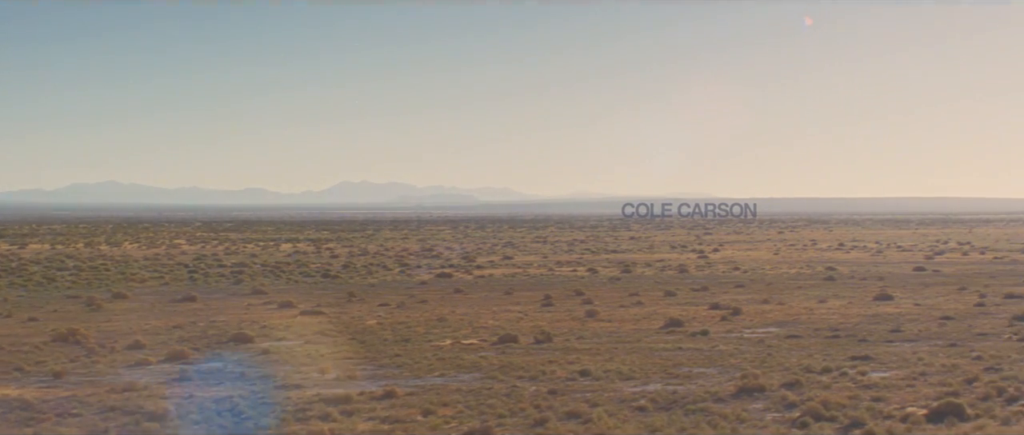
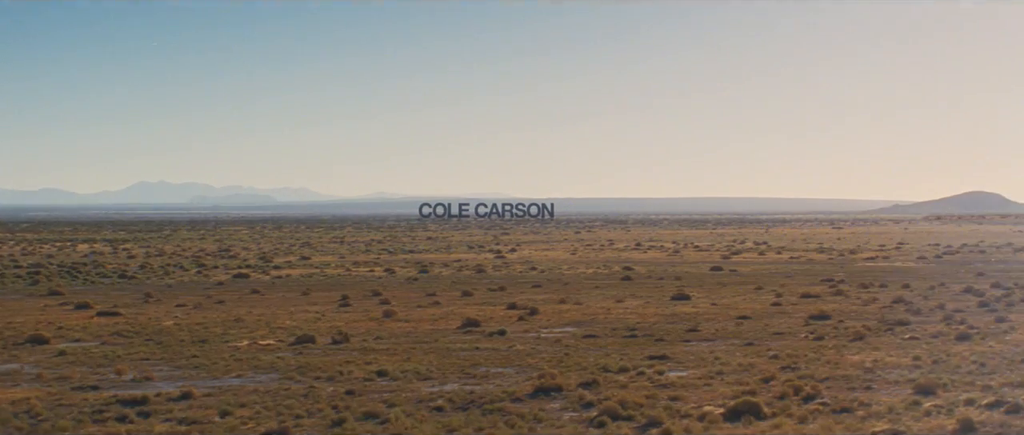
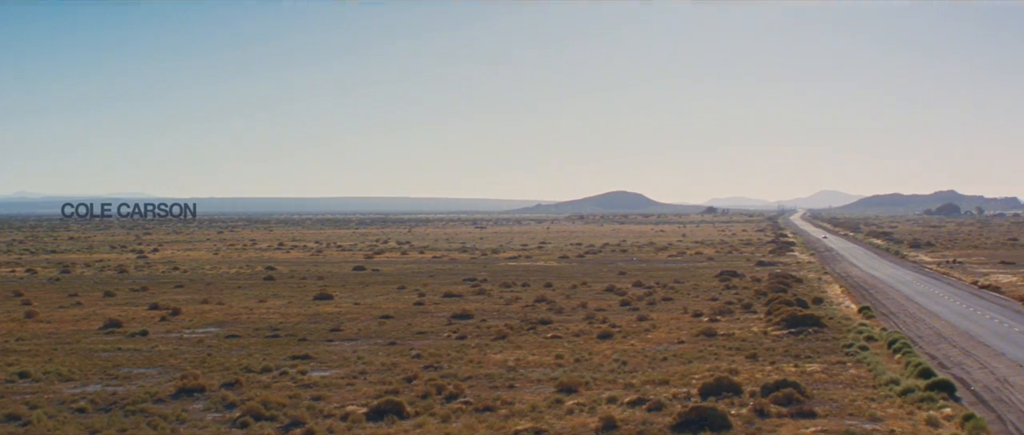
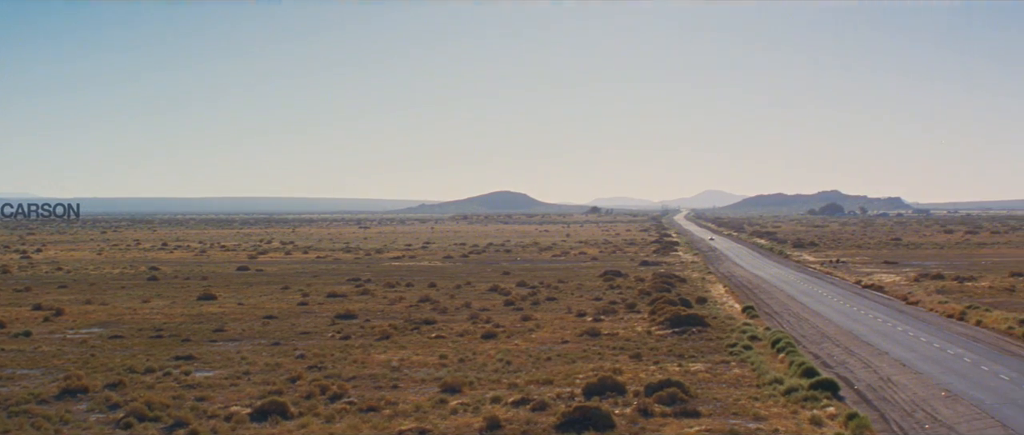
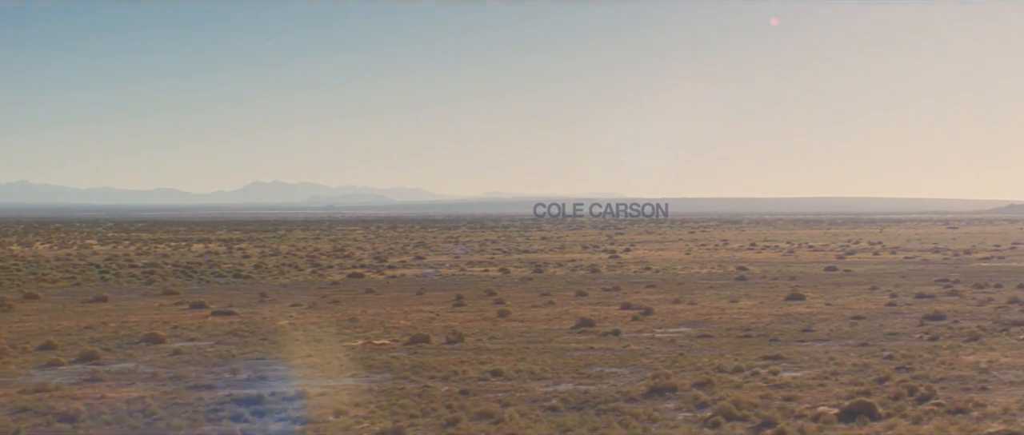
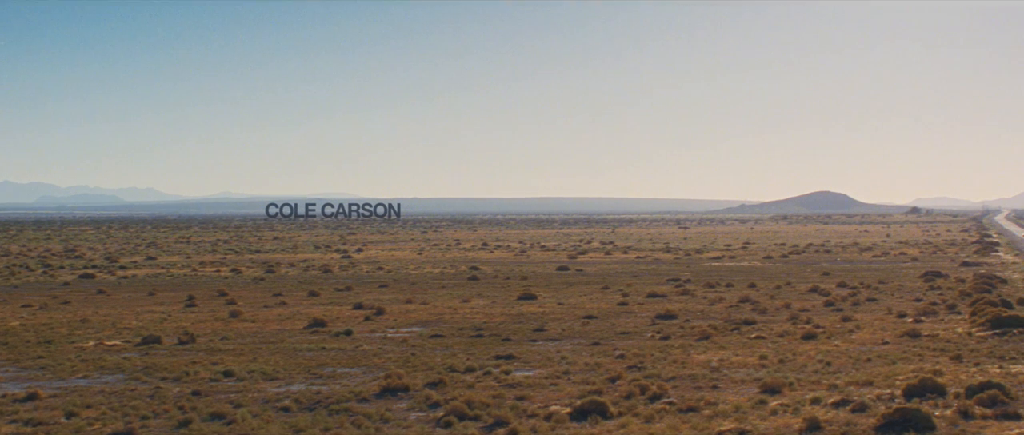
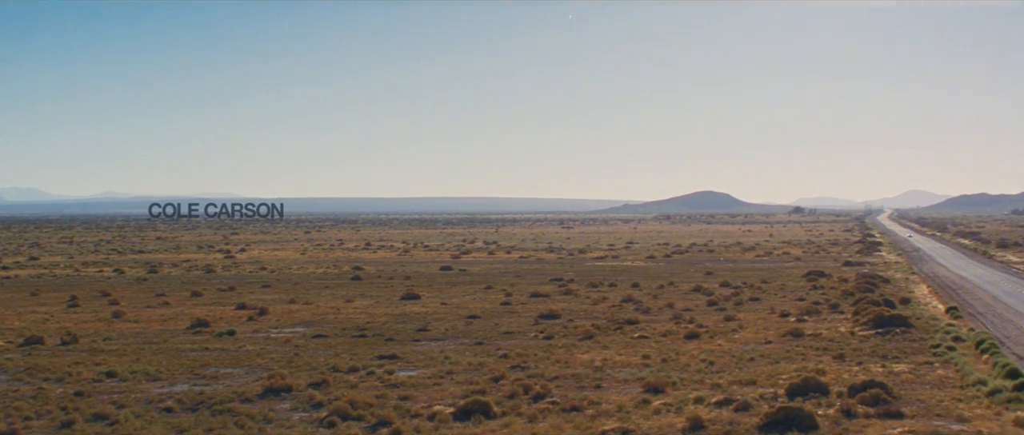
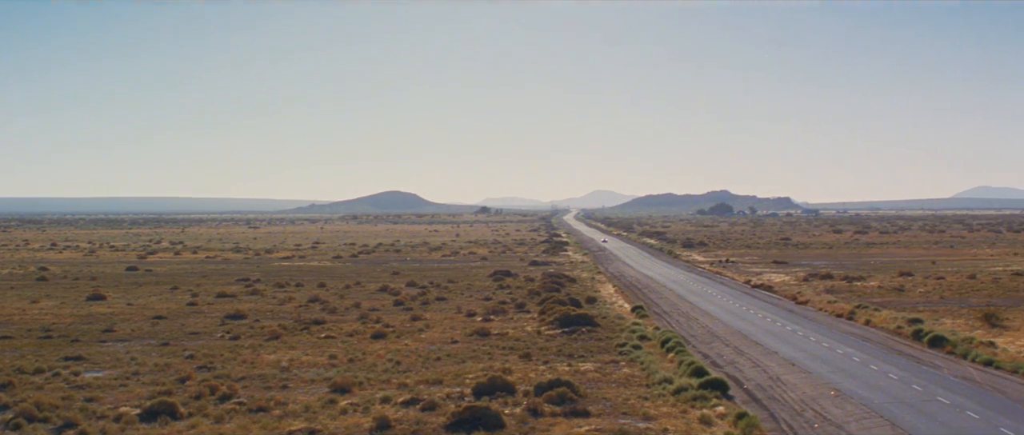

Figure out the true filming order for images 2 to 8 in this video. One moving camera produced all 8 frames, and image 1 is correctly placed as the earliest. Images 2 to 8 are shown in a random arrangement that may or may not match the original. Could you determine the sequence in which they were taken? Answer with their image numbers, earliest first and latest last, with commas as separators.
5, 2, 6, 7, 3, 4, 8
